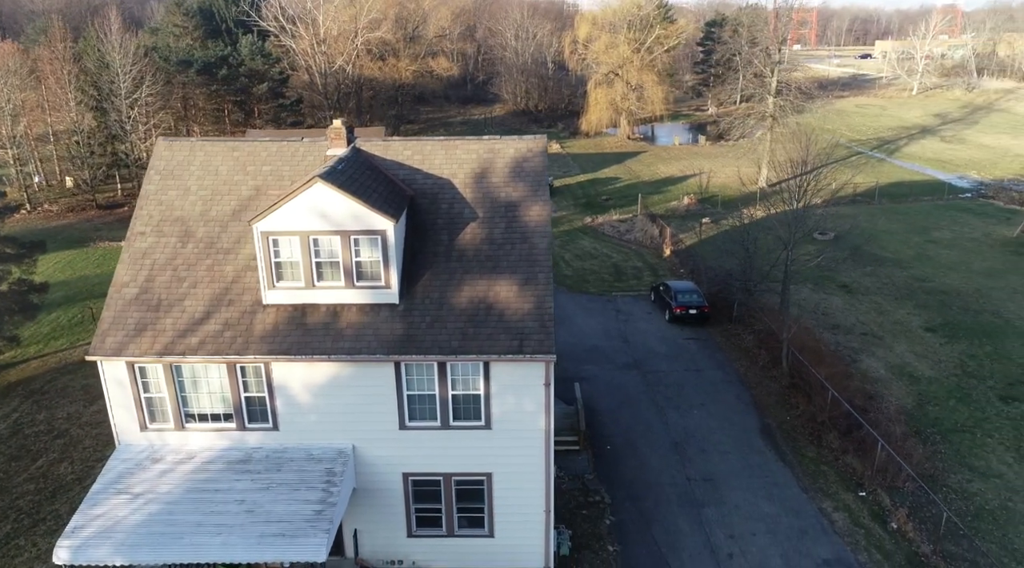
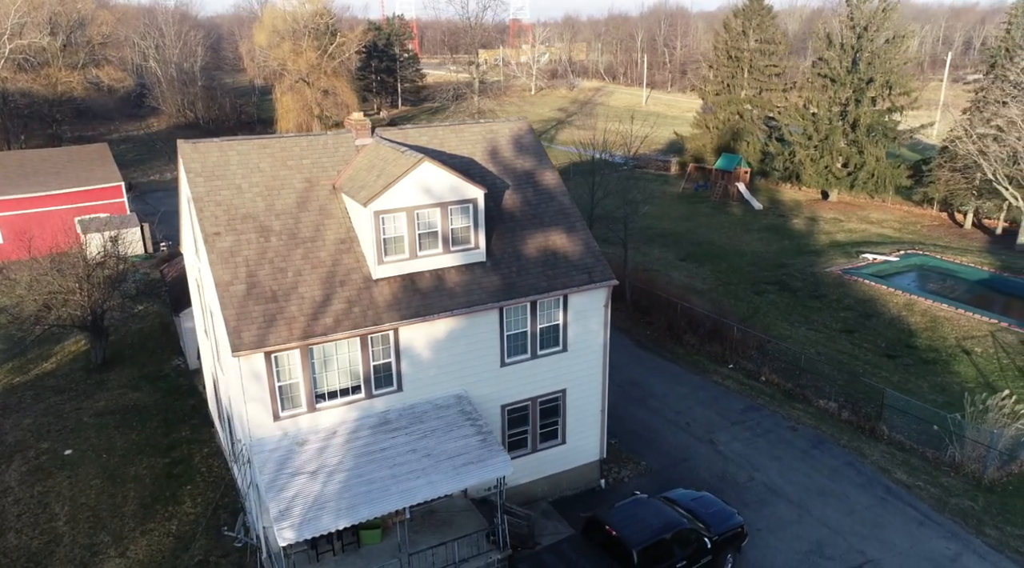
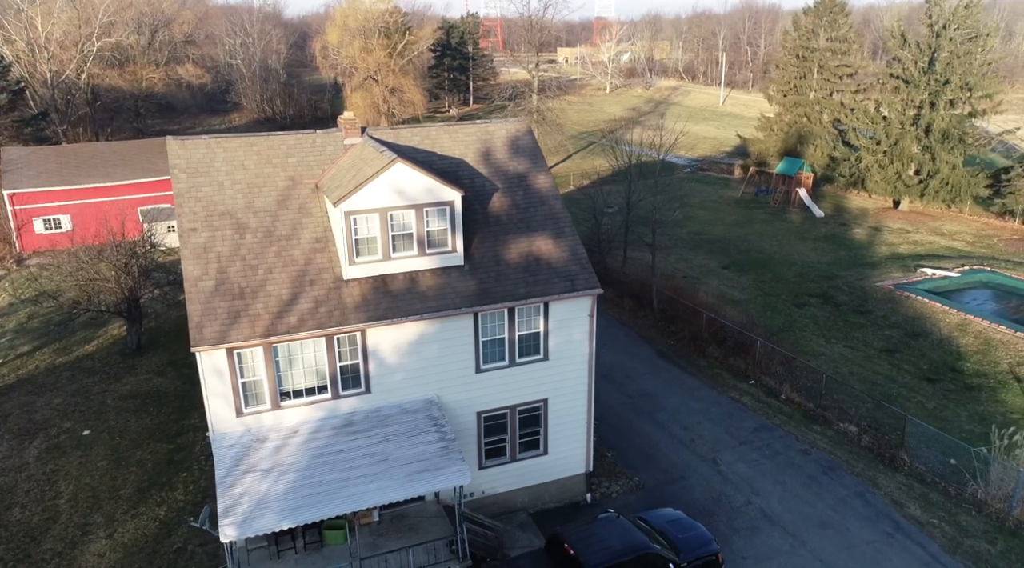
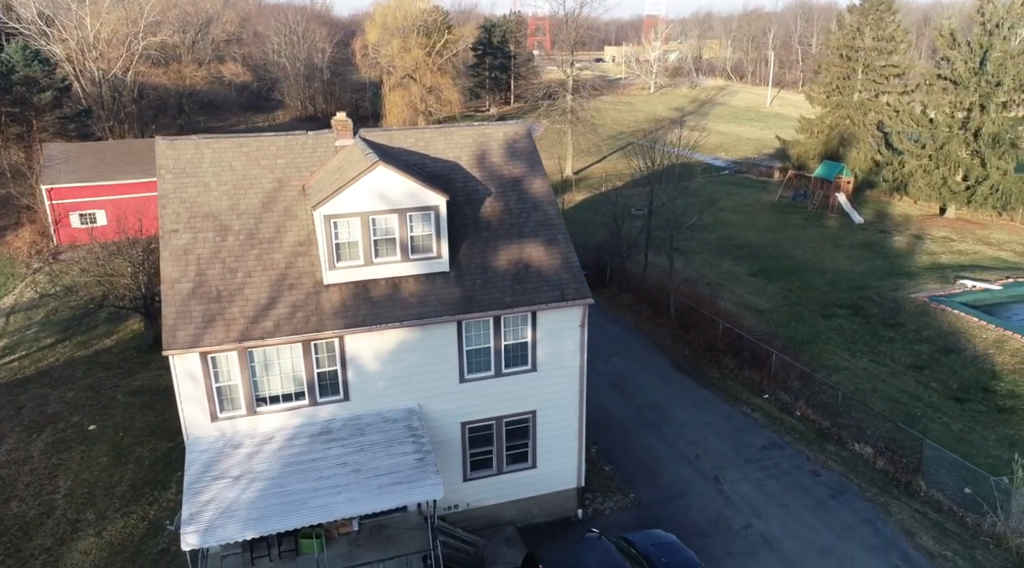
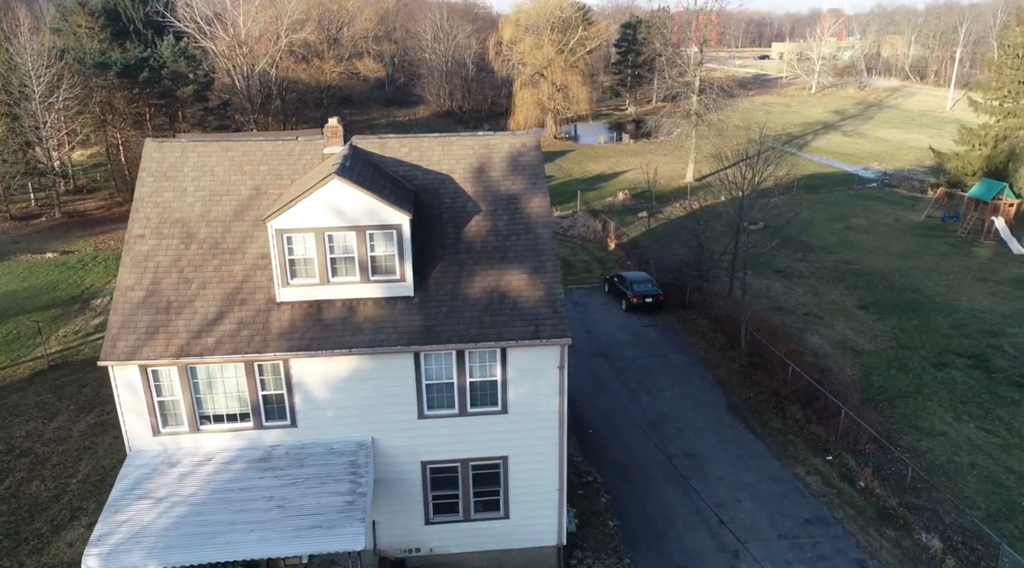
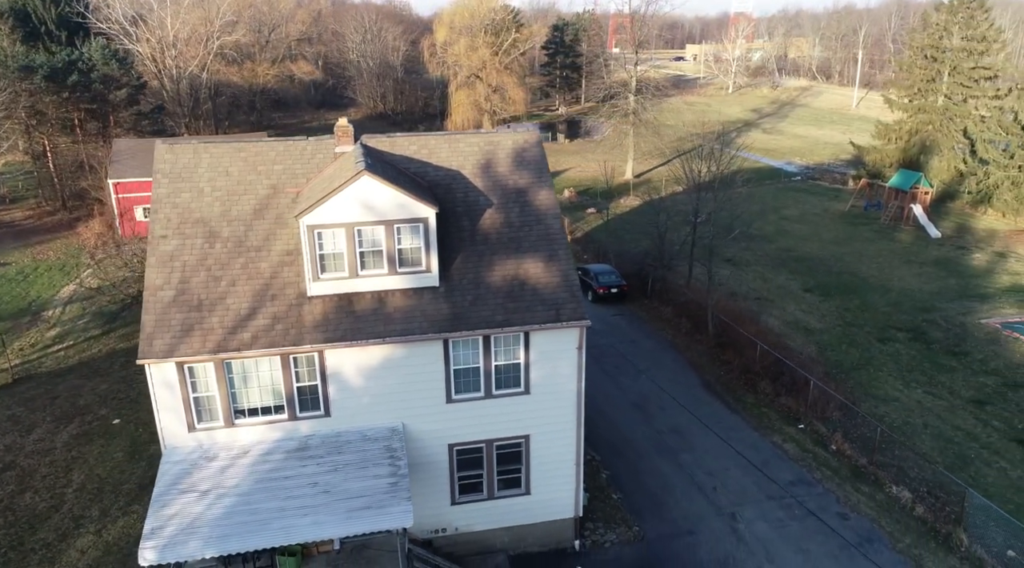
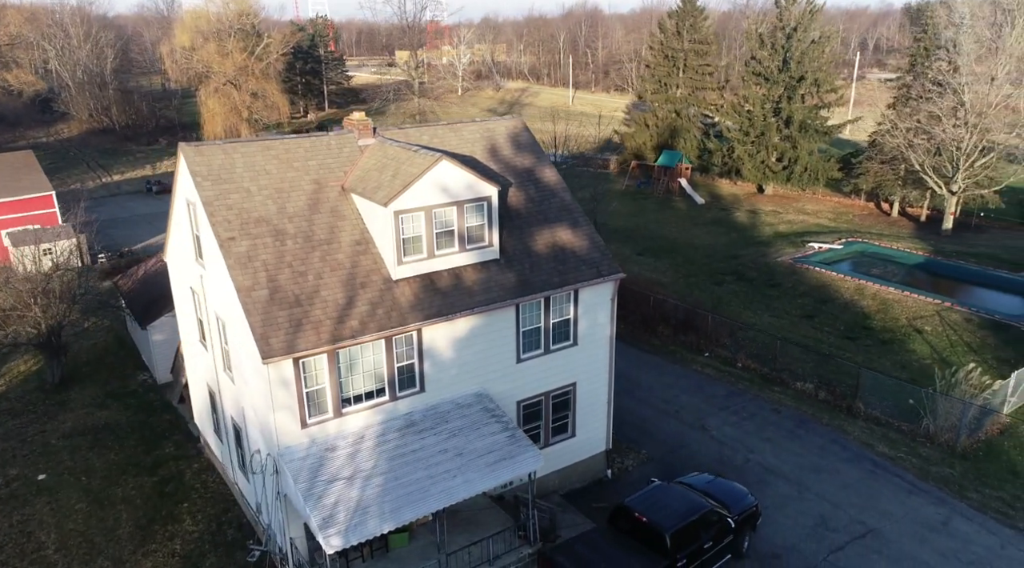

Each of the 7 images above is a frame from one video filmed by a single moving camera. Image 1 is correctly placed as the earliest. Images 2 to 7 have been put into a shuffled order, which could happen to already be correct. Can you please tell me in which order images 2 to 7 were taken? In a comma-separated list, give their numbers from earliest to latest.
5, 6, 4, 3, 2, 7
